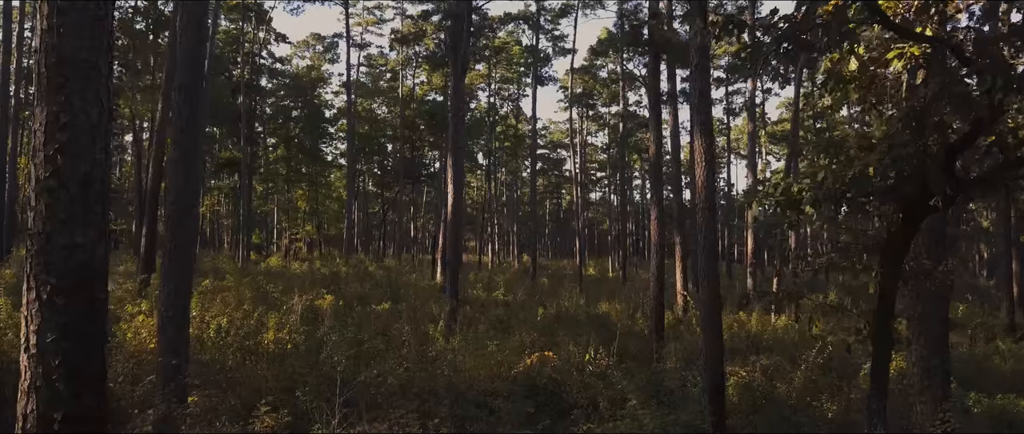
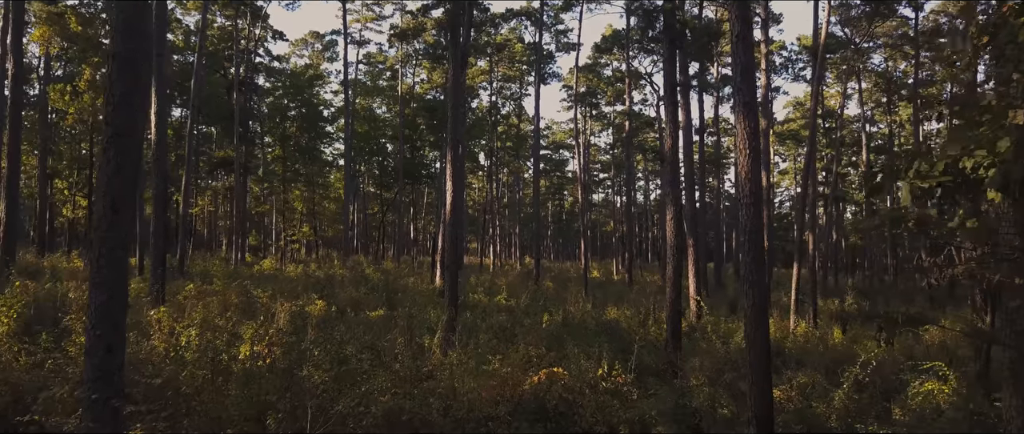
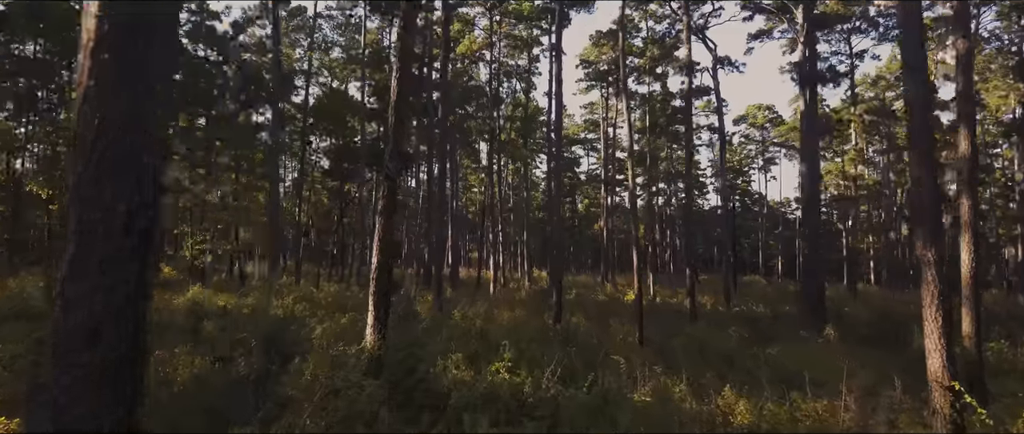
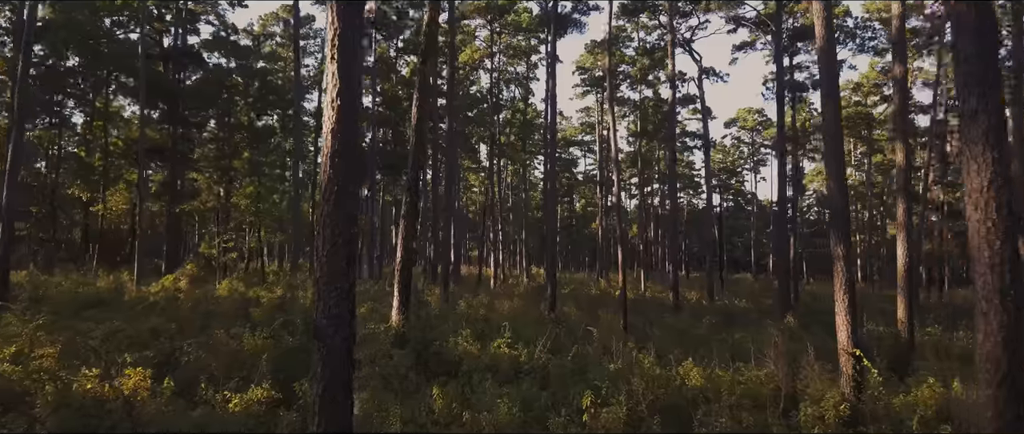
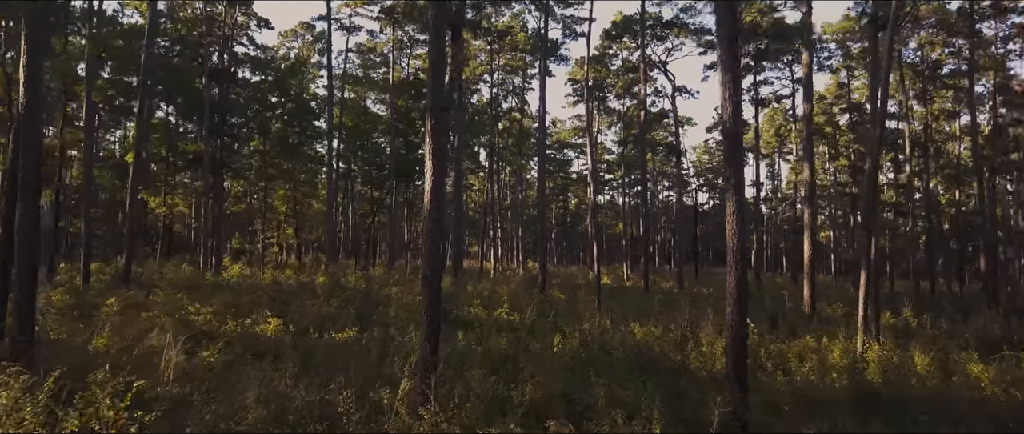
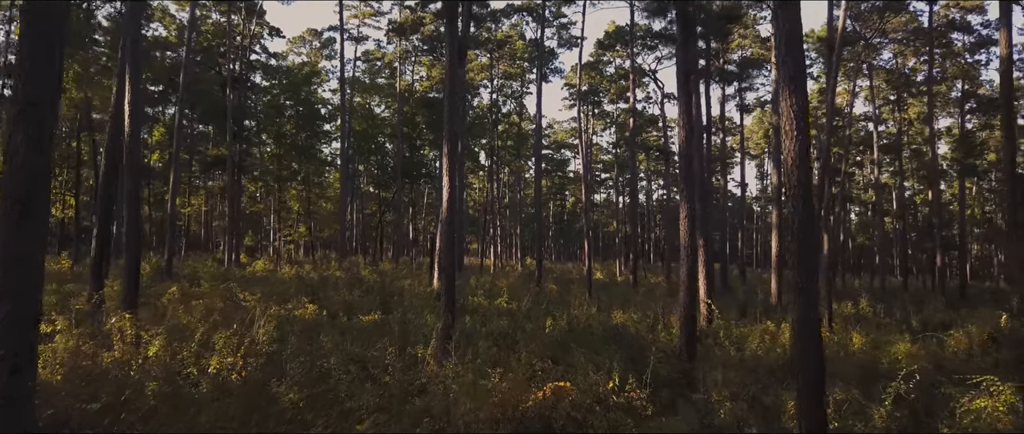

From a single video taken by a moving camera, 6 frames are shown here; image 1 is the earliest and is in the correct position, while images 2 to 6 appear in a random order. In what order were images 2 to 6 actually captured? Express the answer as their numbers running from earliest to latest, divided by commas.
2, 6, 5, 4, 3
